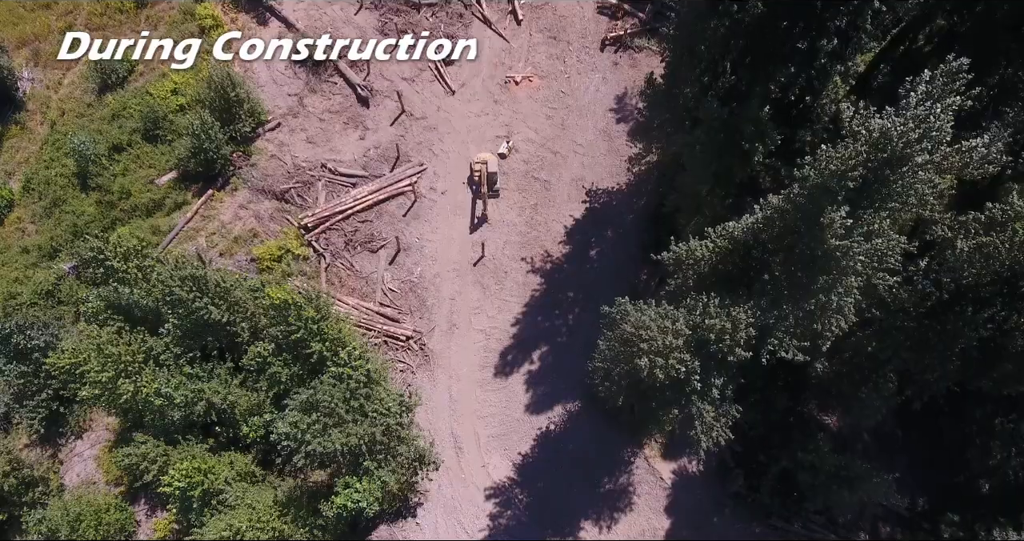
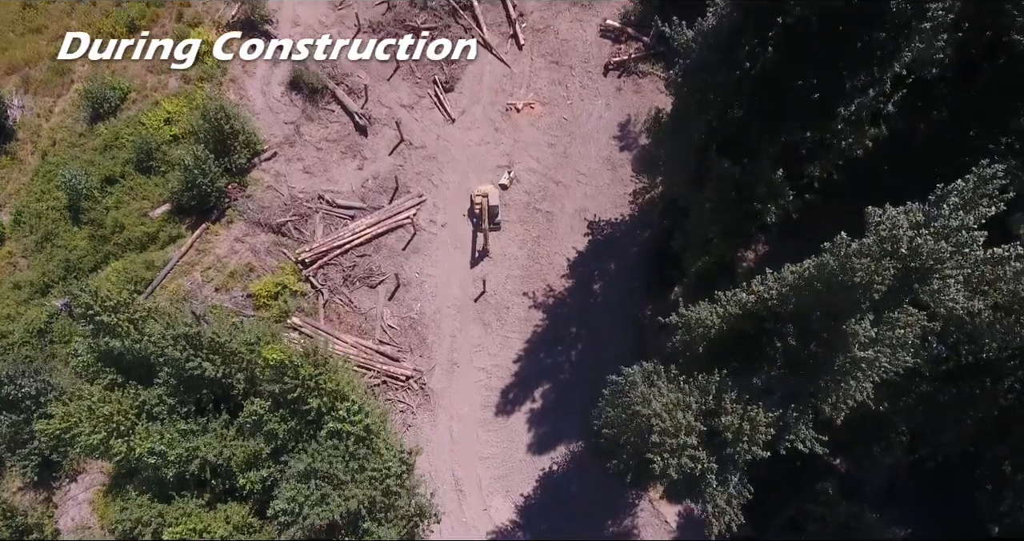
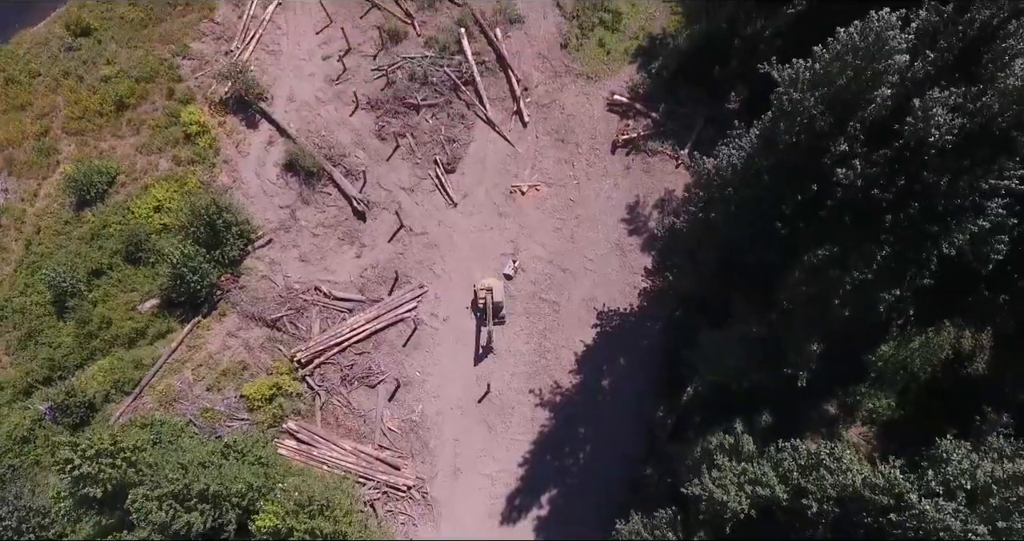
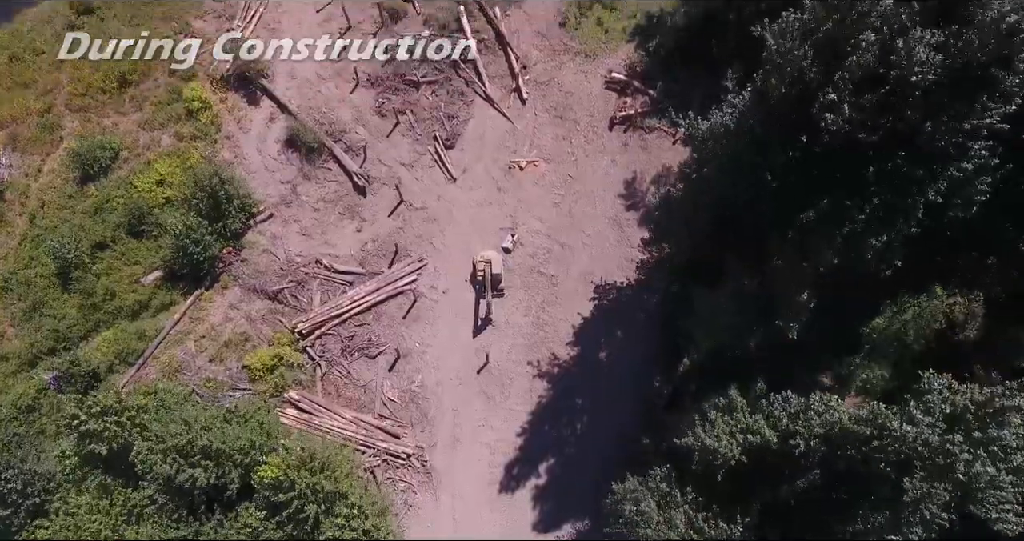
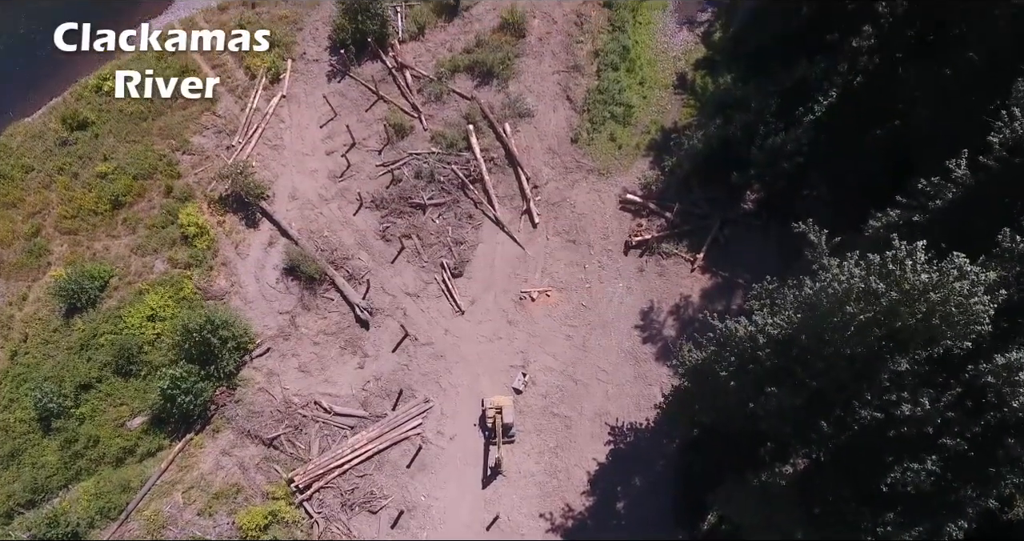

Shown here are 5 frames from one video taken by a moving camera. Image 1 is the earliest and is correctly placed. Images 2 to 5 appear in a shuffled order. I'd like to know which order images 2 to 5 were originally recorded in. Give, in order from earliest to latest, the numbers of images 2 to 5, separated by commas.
2, 4, 3, 5
